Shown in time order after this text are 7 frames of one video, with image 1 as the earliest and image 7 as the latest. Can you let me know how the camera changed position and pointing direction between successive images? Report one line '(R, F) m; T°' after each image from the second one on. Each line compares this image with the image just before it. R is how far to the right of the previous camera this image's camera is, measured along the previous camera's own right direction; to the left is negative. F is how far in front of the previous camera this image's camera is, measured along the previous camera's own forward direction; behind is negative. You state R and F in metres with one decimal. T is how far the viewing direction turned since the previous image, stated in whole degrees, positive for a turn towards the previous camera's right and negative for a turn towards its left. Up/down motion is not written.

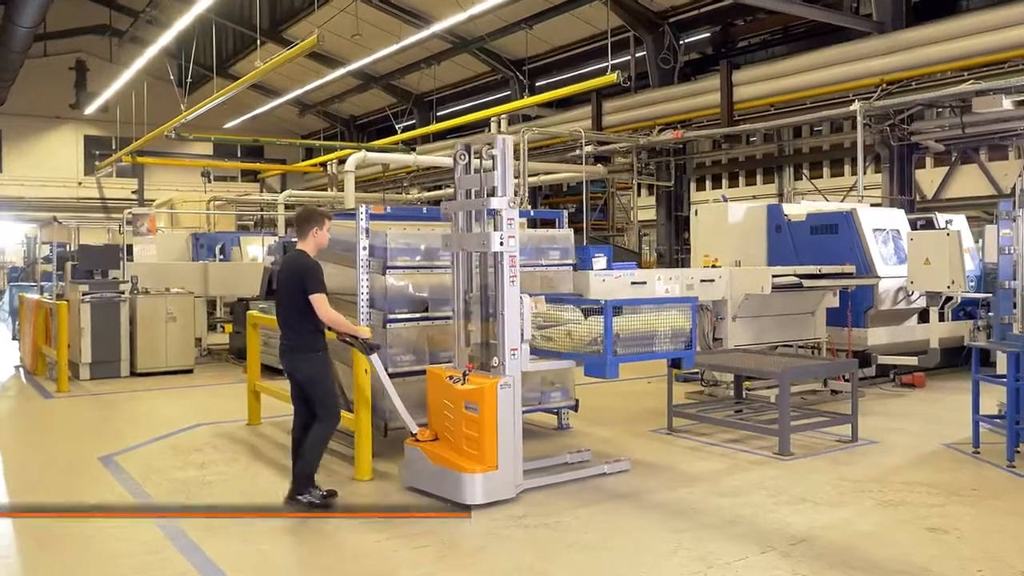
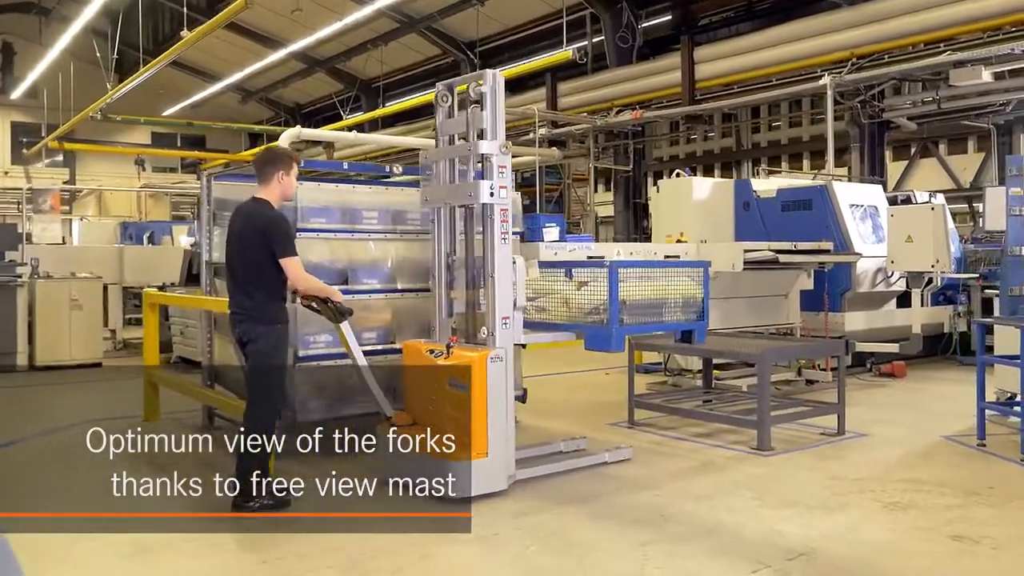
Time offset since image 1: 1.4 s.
(+0.1, +0.8) m; +3°
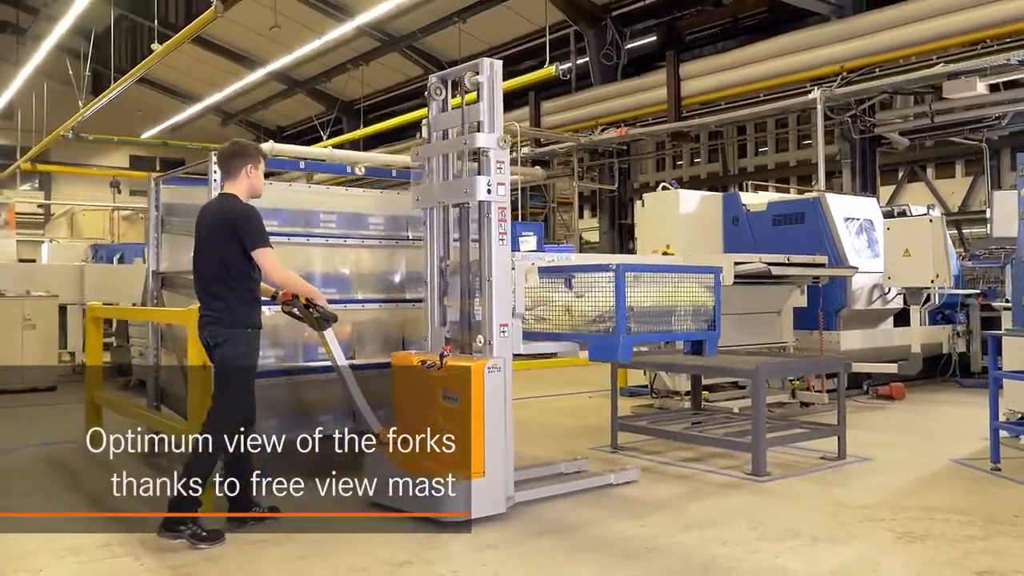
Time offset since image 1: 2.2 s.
(+0.1, +0.4) m; +1°
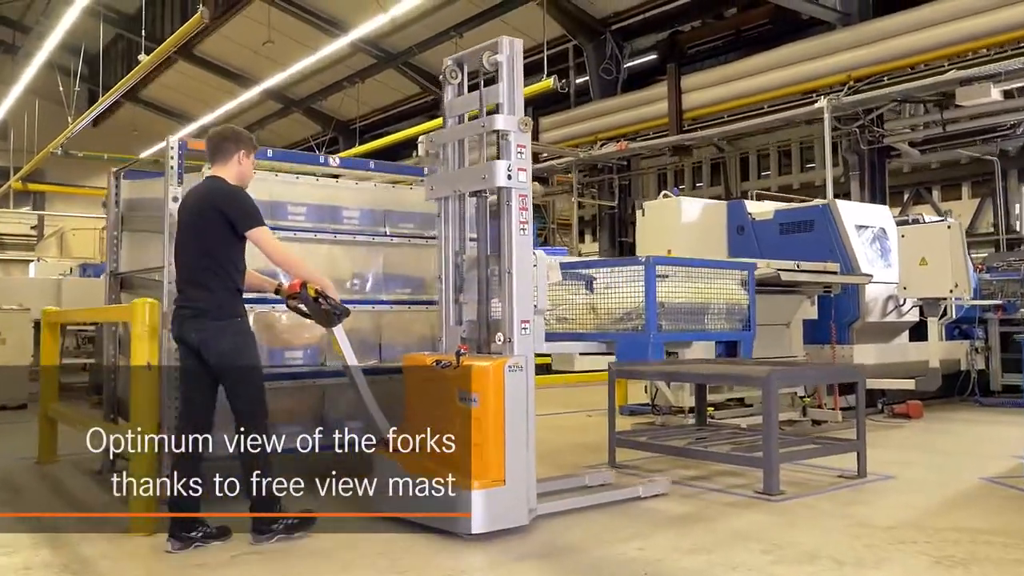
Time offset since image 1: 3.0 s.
(+0.1, +0.4) m; 0°
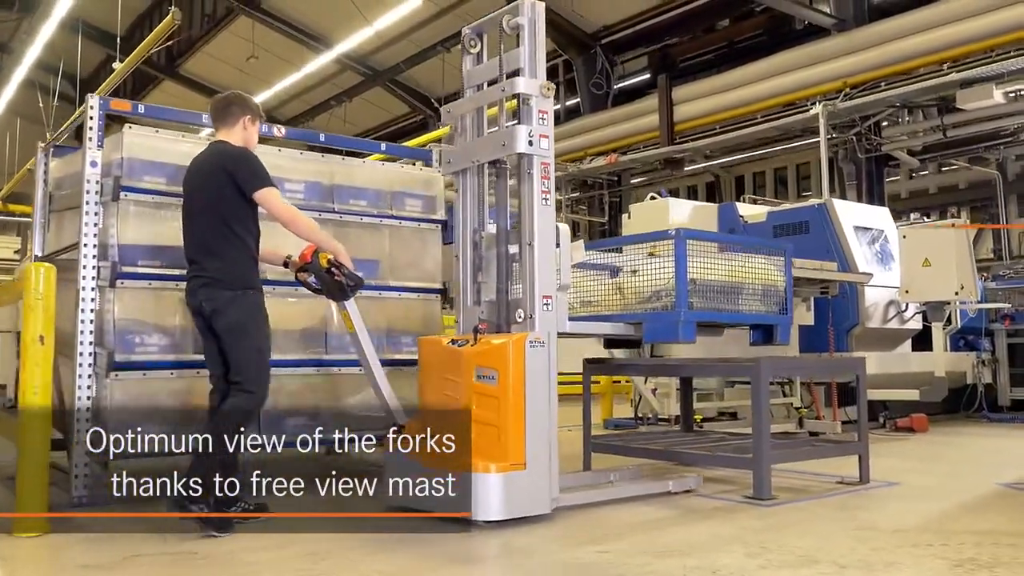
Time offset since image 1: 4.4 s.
(+0.2, +0.4) m; 0°
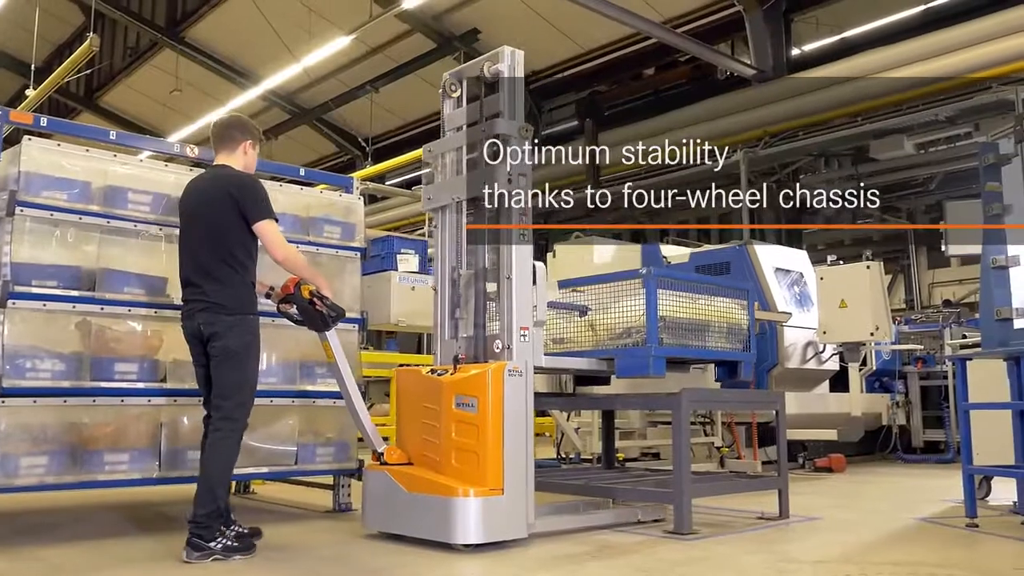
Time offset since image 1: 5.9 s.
(0.0, +0.1) m; +5°
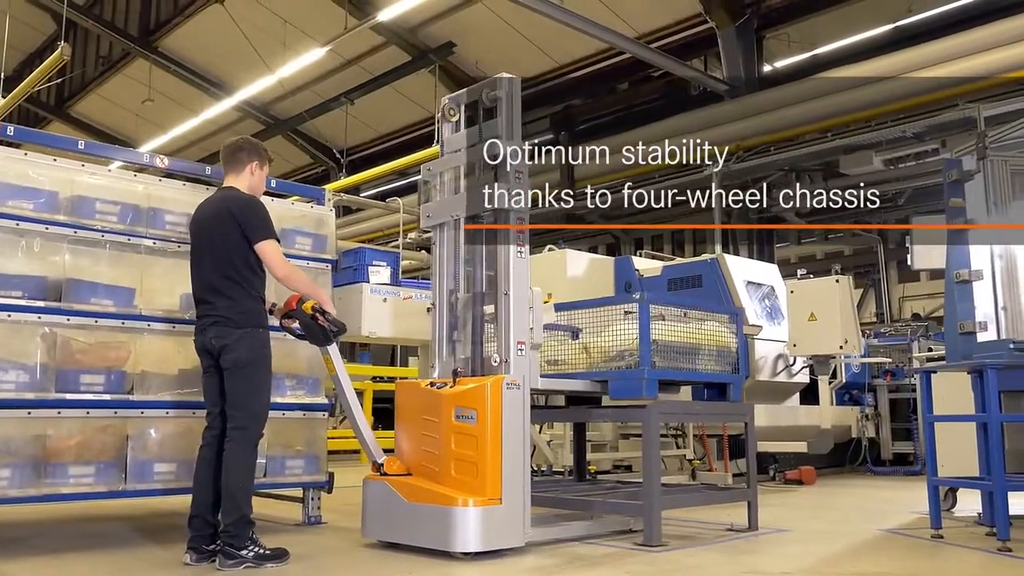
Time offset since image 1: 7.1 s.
(0.0, 0.0) m; +2°
